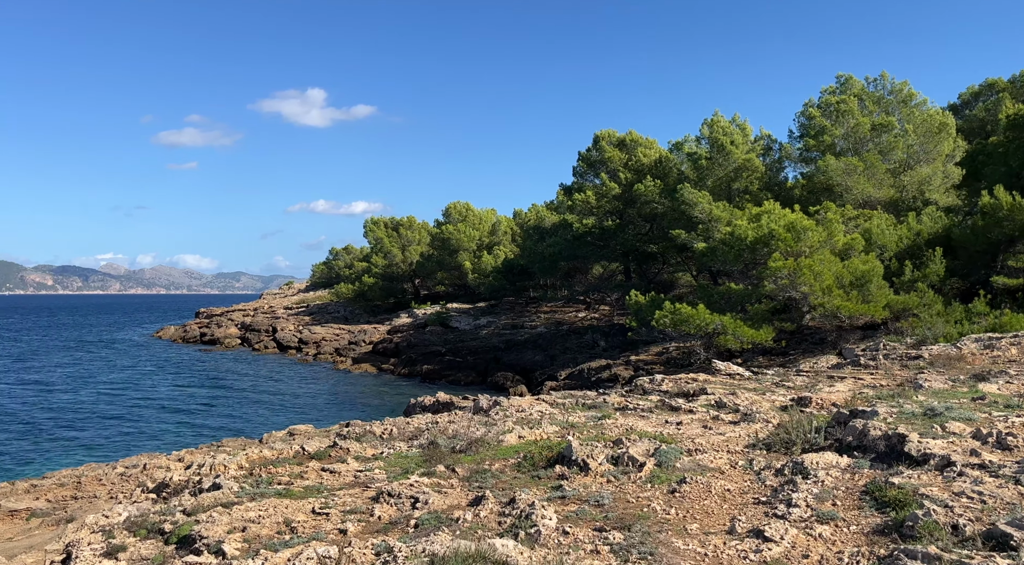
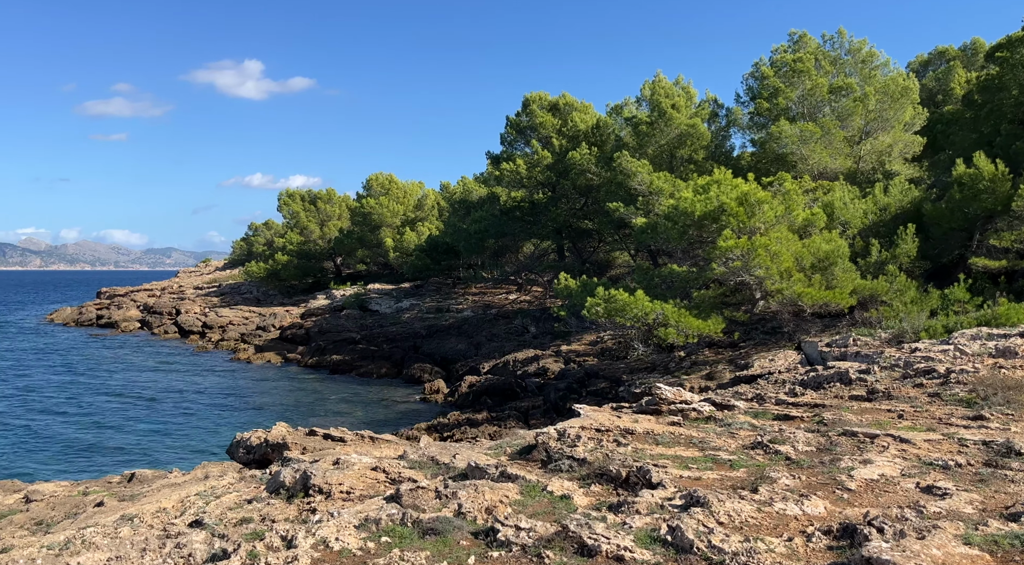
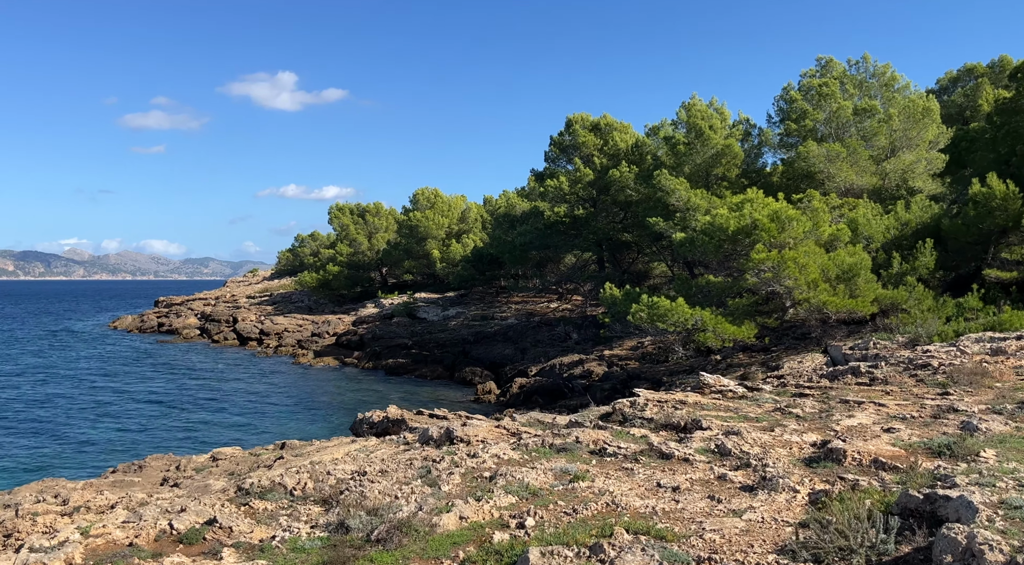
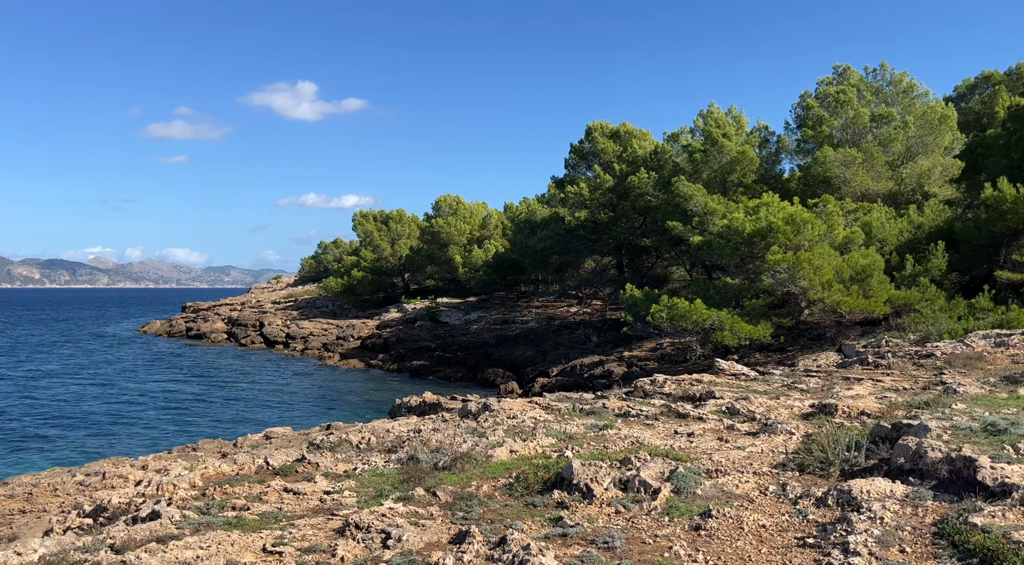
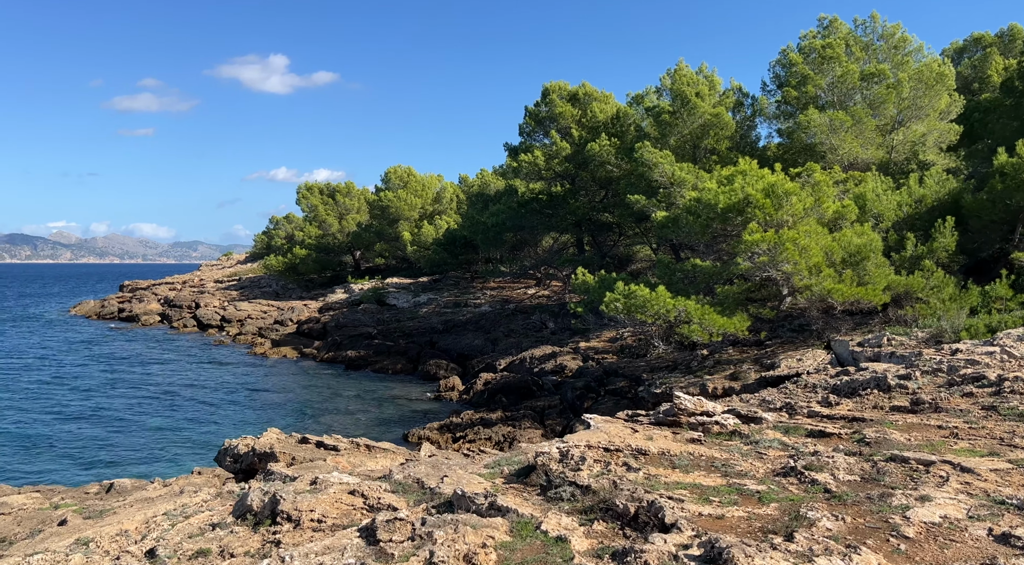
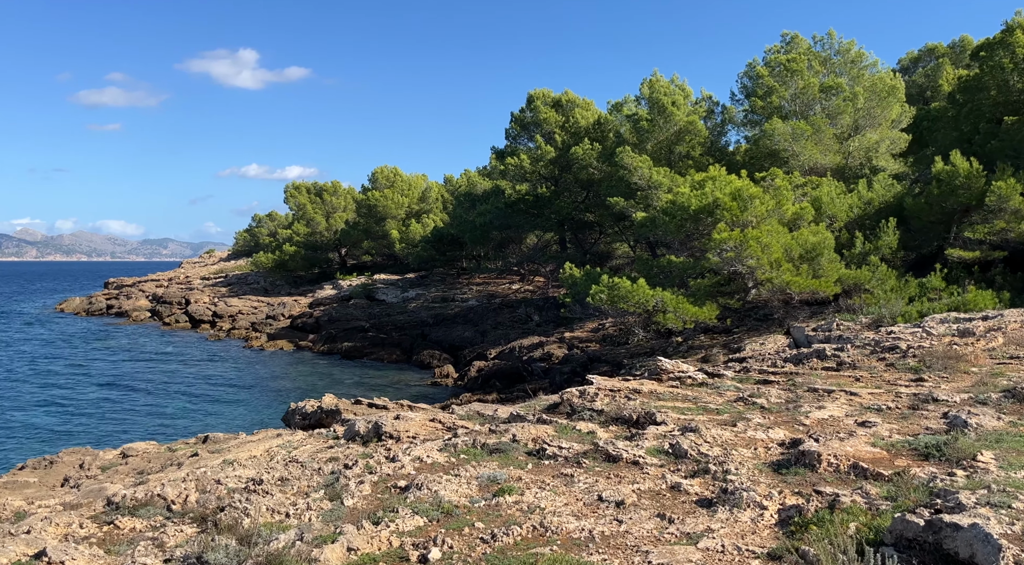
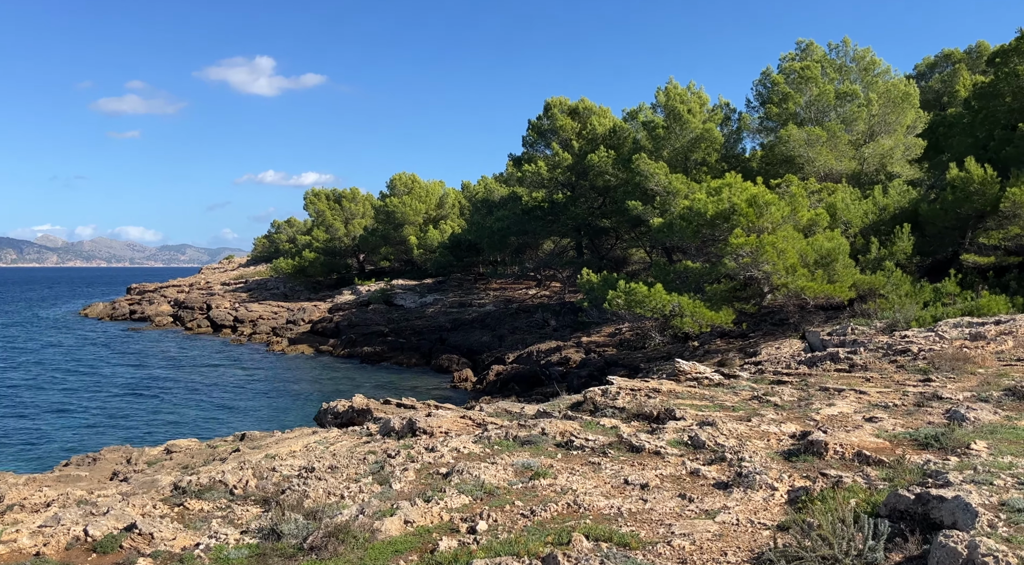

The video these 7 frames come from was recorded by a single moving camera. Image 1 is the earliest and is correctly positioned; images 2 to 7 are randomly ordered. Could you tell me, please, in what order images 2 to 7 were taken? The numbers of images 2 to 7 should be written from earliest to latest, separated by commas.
4, 3, 7, 6, 2, 5
